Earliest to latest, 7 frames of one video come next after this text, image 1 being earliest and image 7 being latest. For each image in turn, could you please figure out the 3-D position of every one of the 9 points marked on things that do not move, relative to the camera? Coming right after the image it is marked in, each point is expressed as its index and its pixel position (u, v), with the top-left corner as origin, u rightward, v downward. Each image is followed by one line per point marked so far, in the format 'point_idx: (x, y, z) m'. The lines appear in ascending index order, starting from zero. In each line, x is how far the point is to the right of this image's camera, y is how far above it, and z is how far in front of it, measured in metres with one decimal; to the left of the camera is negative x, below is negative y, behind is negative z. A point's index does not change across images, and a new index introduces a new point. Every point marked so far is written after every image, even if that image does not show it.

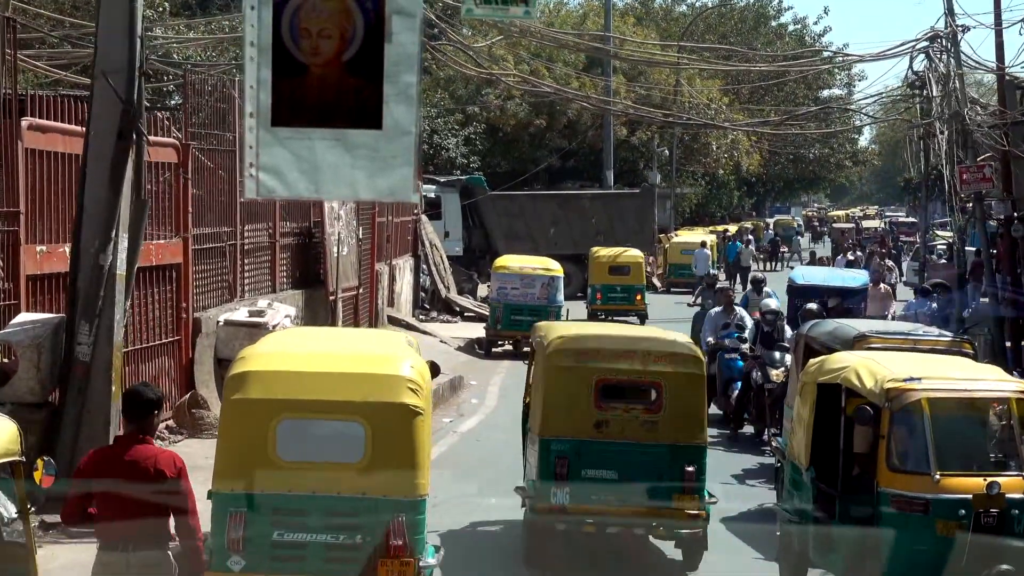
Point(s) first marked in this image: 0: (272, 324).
0: (-2.3, -0.4, +11.4) m
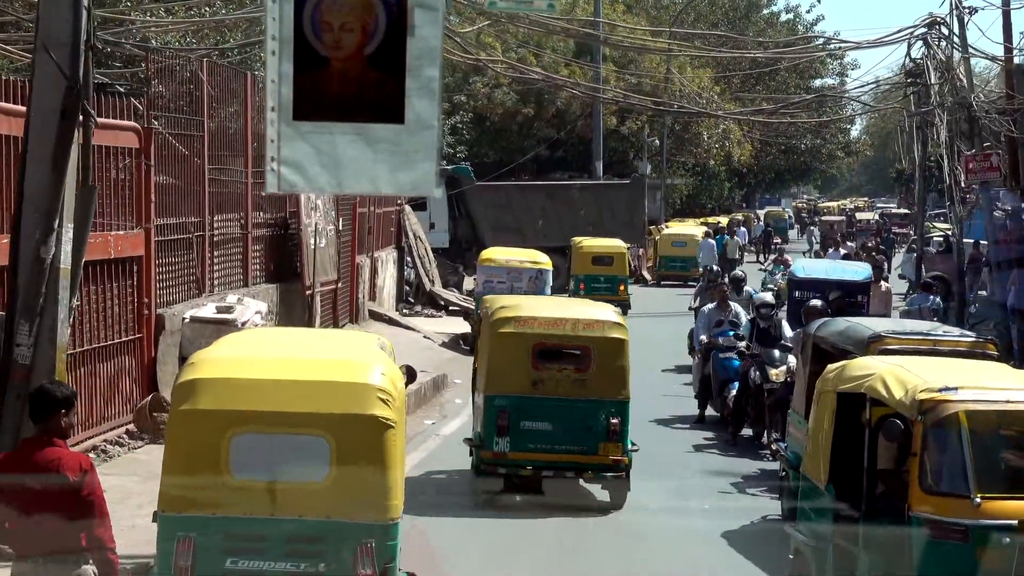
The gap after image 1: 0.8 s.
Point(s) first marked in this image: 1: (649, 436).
0: (-2.5, -0.3, +10.7) m
1: (+1.5, -1.6, +12.1) m
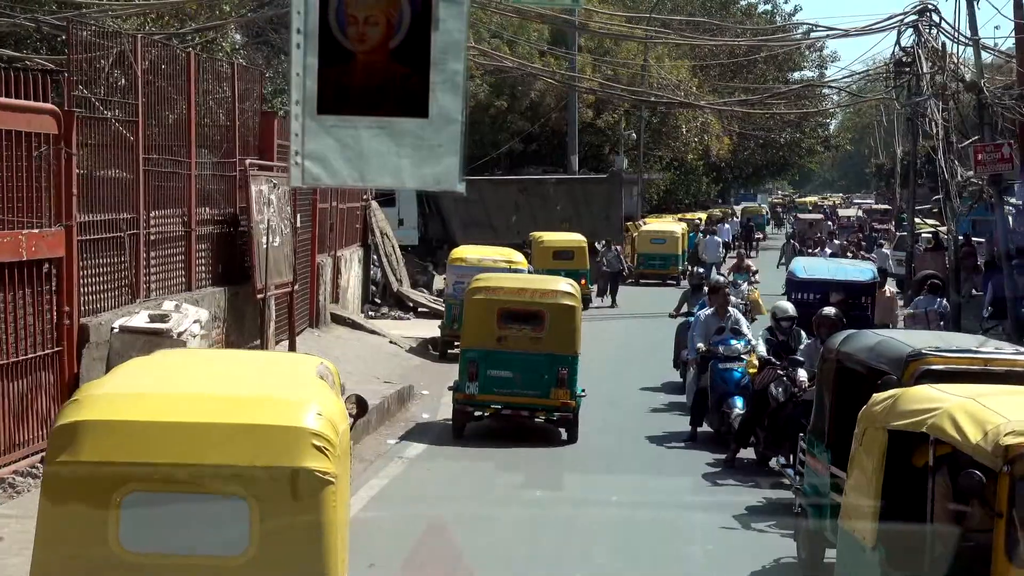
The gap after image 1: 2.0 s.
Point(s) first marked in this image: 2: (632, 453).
0: (-2.7, -0.3, +9.4) m
1: (+1.2, -1.6, +10.9) m
2: (+1.2, -1.6, +11.3) m
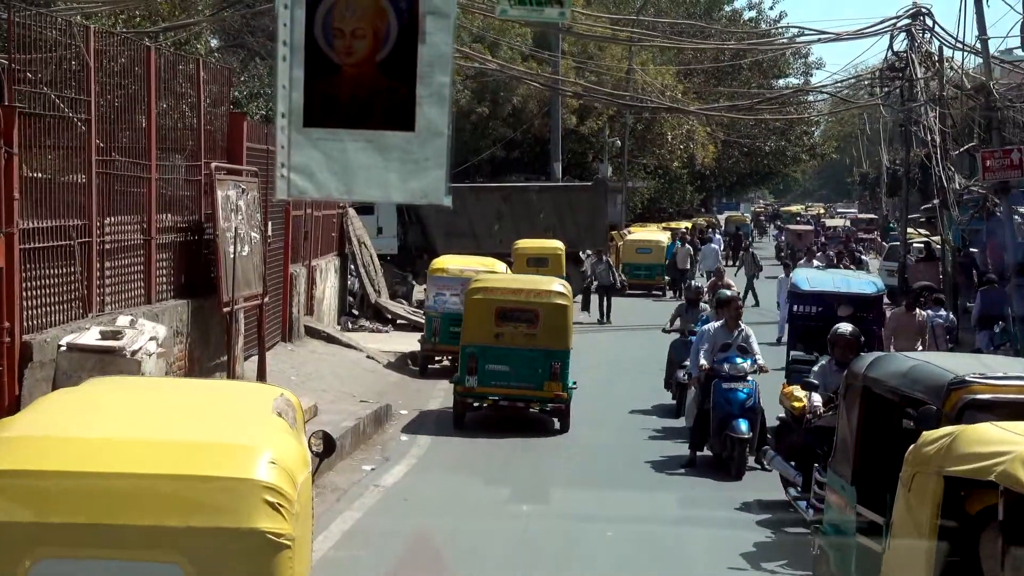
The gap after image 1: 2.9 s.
0: (-2.8, -0.5, +8.6) m
1: (+1.1, -1.7, +10.2) m
2: (+1.0, -1.7, +10.5) m
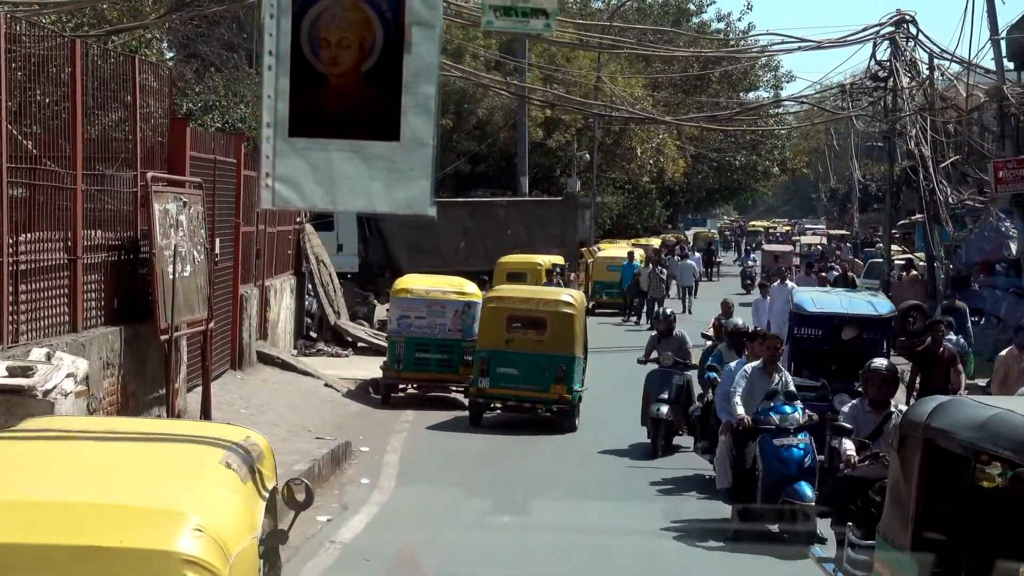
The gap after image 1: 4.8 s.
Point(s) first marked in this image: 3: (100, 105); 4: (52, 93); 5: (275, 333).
0: (-2.9, -0.6, +7.3) m
1: (+0.9, -1.9, +9.0) m
2: (+0.8, -1.9, +9.4) m
3: (-3.6, +1.6, +10.1) m
4: (-3.7, +1.5, +9.2) m
5: (-3.5, -0.7, +17.4) m
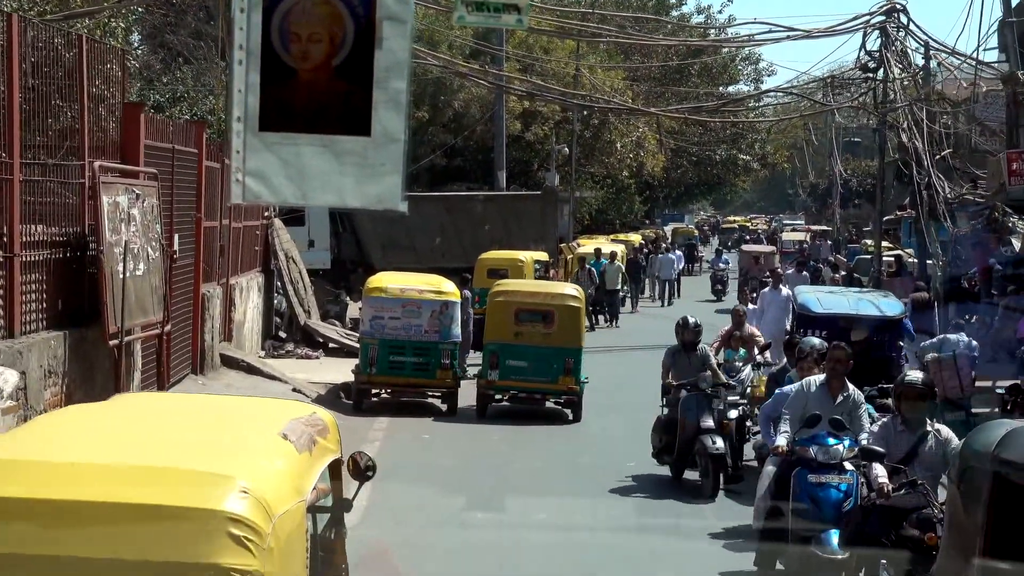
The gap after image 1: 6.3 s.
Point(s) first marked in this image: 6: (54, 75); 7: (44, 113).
0: (-3.0, -0.6, +6.5) m
1: (+0.8, -1.9, +8.2) m
2: (+0.7, -1.9, +8.6) m
3: (-3.7, +1.6, +9.2) m
4: (-3.8, +1.5, +8.3) m
5: (-3.8, -0.6, +16.6) m
6: (-3.7, +1.7, +9.6) m
7: (-3.7, +1.4, +9.4) m
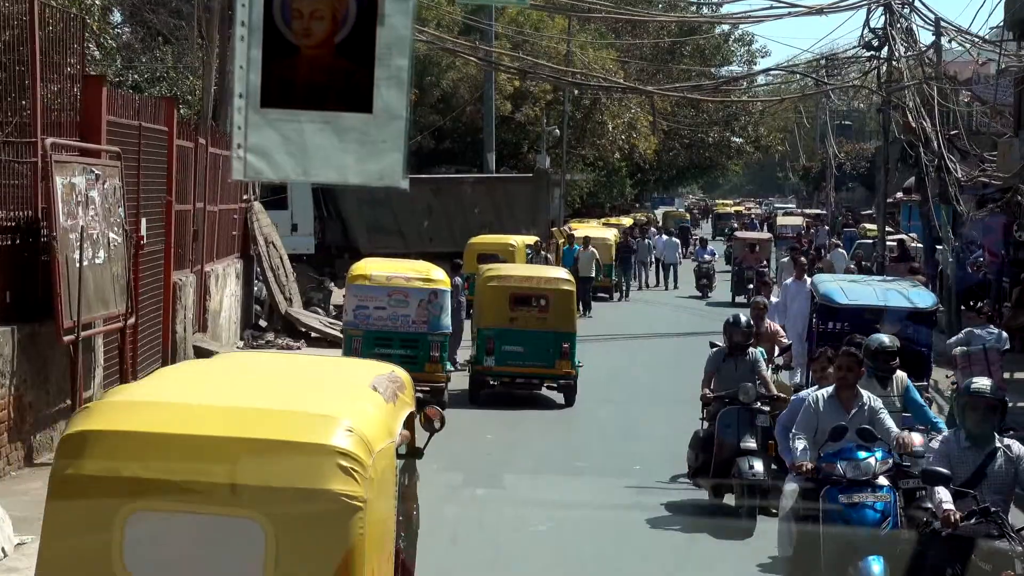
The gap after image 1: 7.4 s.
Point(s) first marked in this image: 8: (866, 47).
0: (-3.0, -0.6, +5.6) m
1: (+0.8, -1.9, +7.4) m
2: (+0.7, -1.9, +7.8) m
3: (-3.7, +1.7, +8.3) m
4: (-3.8, +1.6, +7.4) m
5: (-4.0, -0.5, +15.7) m
6: (-3.7, +1.8, +8.7) m
7: (-3.8, +1.5, +8.5) m
8: (+5.7, +3.9, +18.6) m
